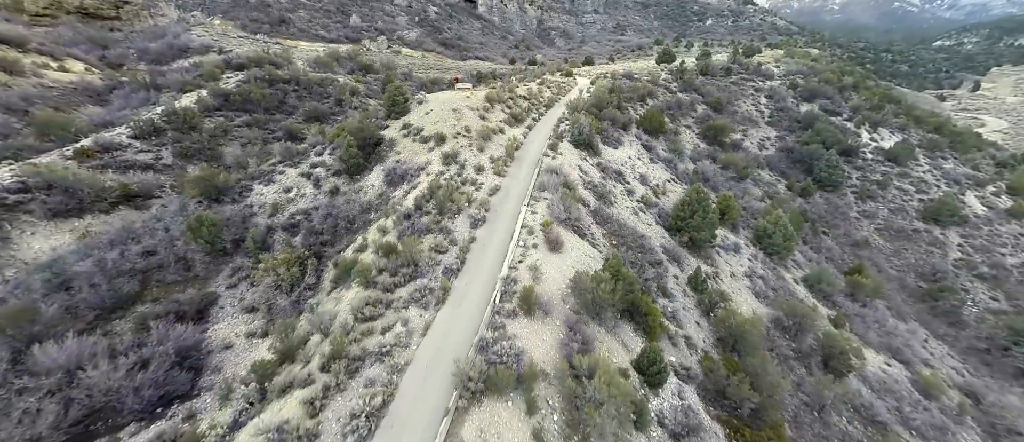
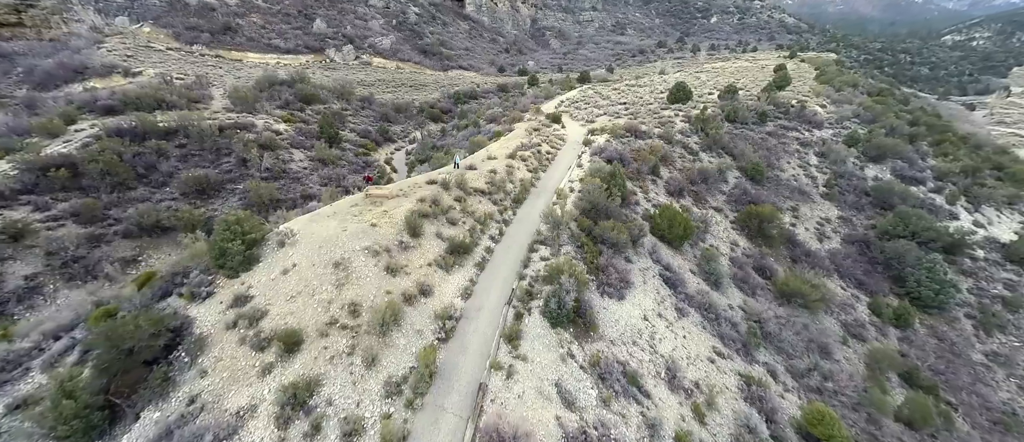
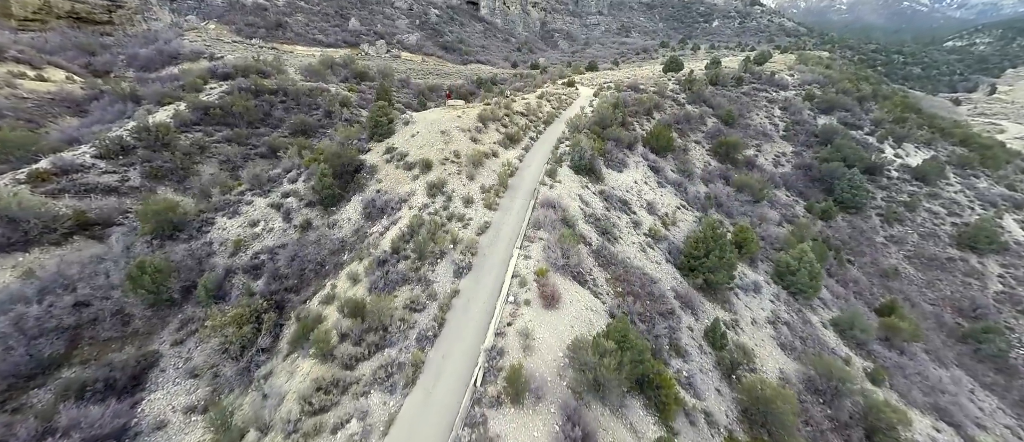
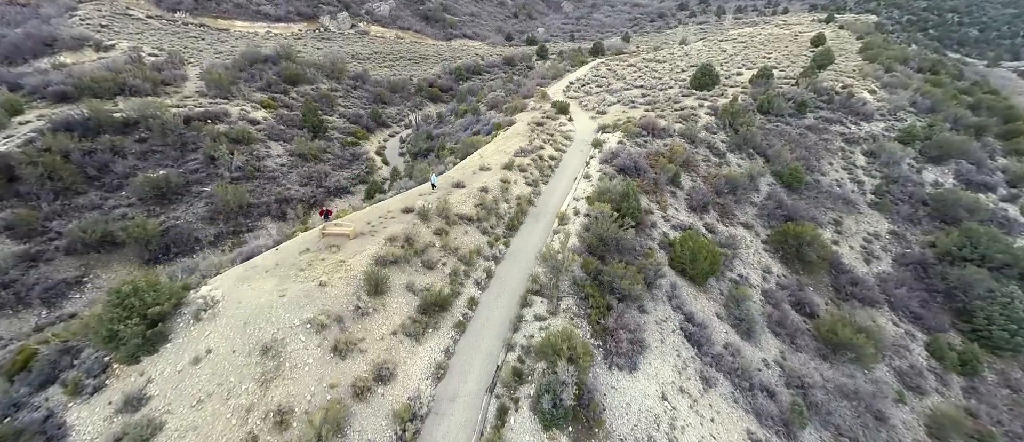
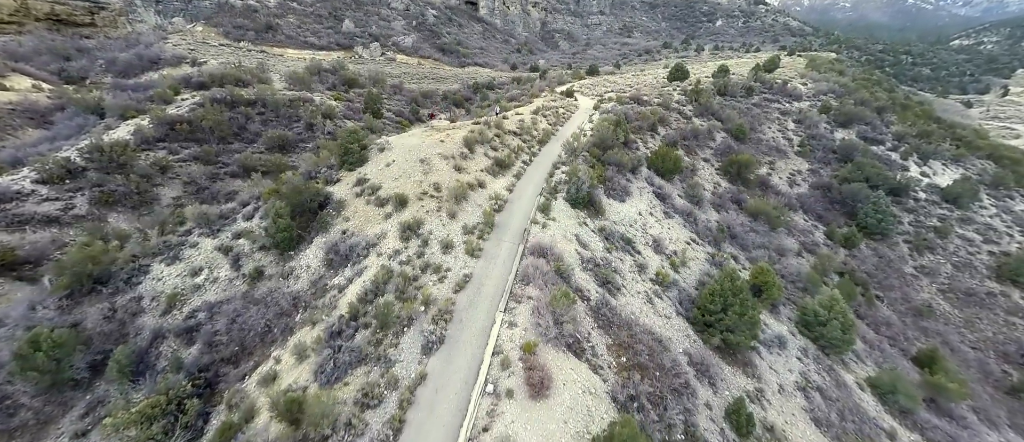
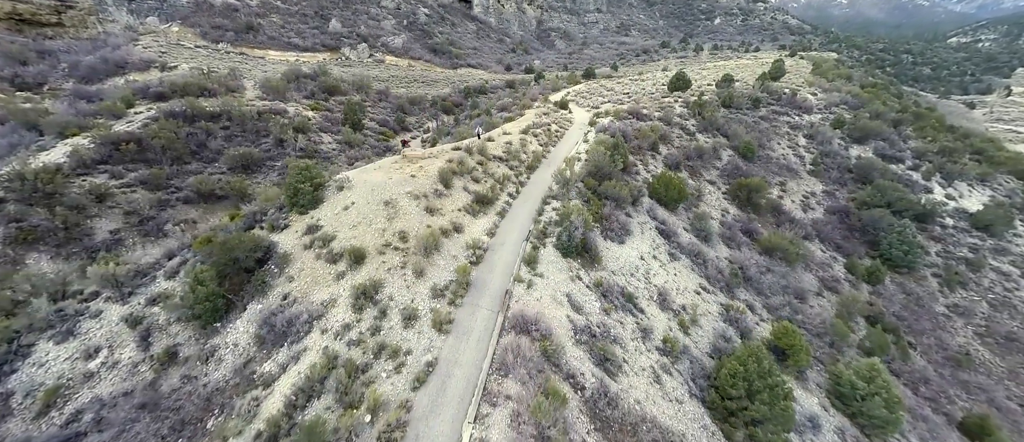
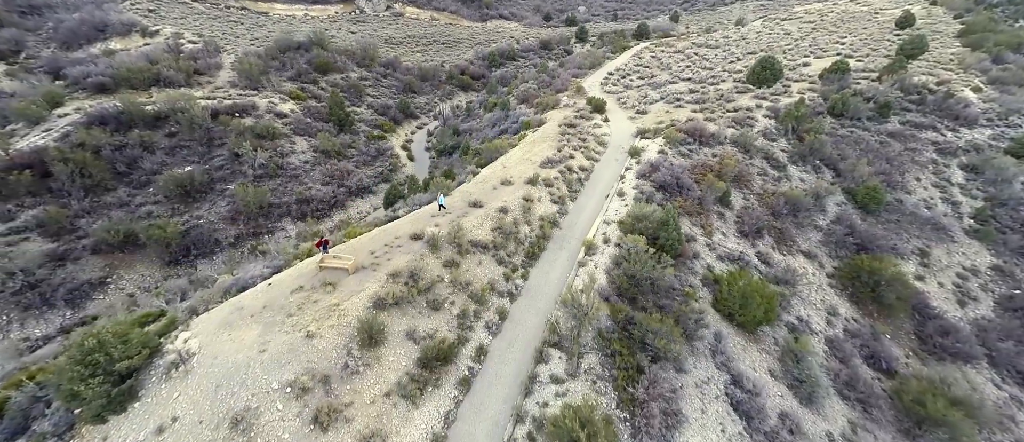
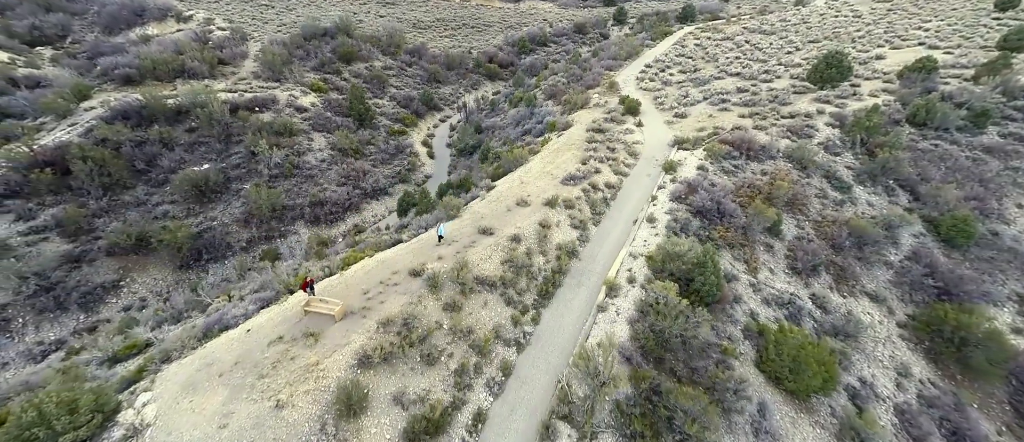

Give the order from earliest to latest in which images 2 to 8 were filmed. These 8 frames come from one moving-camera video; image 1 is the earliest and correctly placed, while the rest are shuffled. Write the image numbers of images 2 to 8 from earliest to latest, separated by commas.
3, 5, 6, 2, 4, 7, 8
